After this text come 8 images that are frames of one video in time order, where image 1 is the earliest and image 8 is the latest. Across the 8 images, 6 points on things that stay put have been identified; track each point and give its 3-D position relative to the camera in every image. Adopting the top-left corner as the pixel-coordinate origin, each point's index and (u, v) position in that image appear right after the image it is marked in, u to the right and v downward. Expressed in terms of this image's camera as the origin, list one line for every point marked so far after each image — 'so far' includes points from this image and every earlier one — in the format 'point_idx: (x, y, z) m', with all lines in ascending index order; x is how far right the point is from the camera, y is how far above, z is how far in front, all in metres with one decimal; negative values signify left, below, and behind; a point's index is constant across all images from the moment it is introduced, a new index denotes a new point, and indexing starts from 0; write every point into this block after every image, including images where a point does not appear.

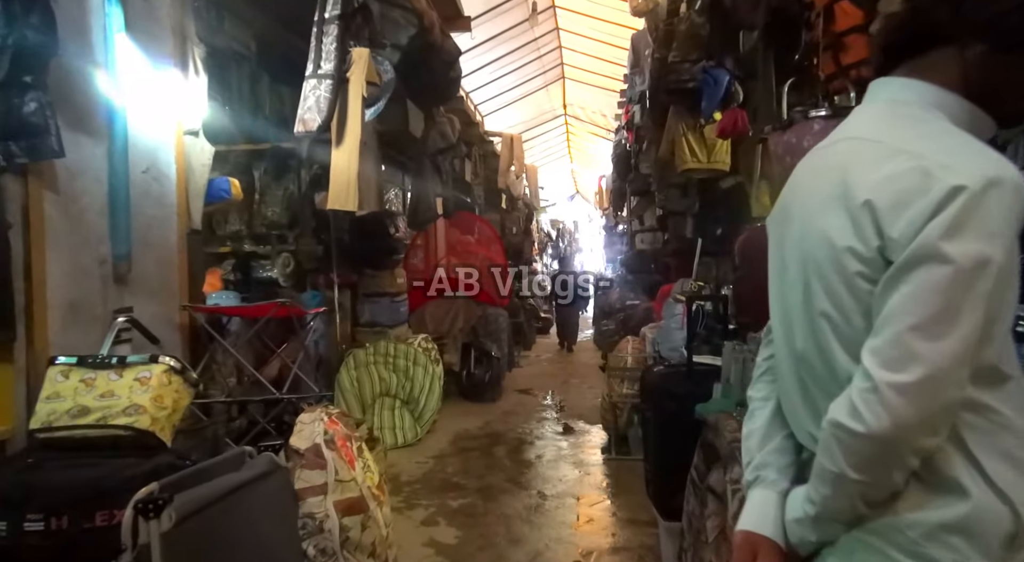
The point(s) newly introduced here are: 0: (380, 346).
0: (-0.9, -0.4, +3.6) m
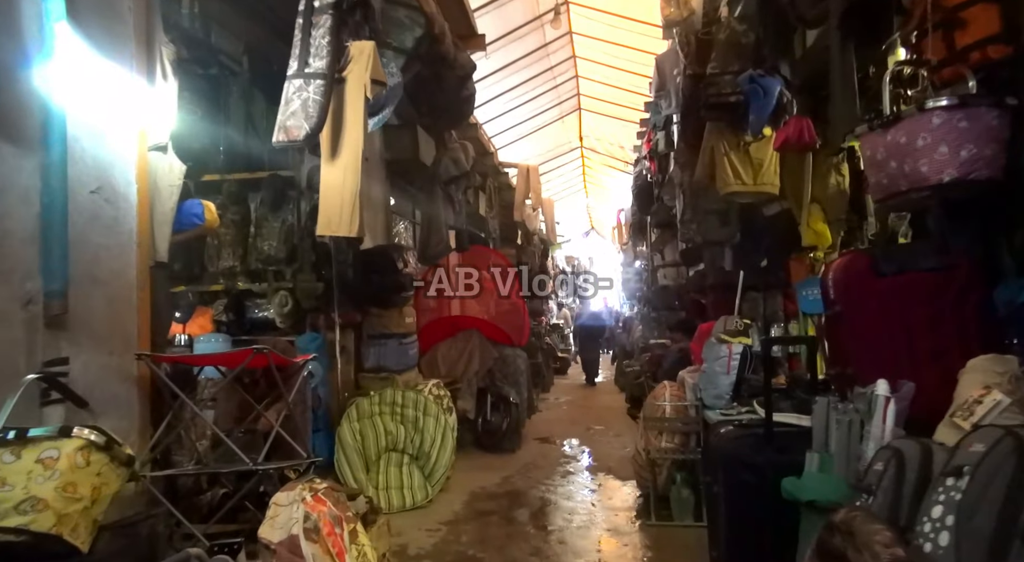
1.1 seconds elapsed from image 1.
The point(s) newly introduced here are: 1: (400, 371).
0: (-0.7, -0.7, +3.3) m
1: (-0.7, -0.6, +3.6) m
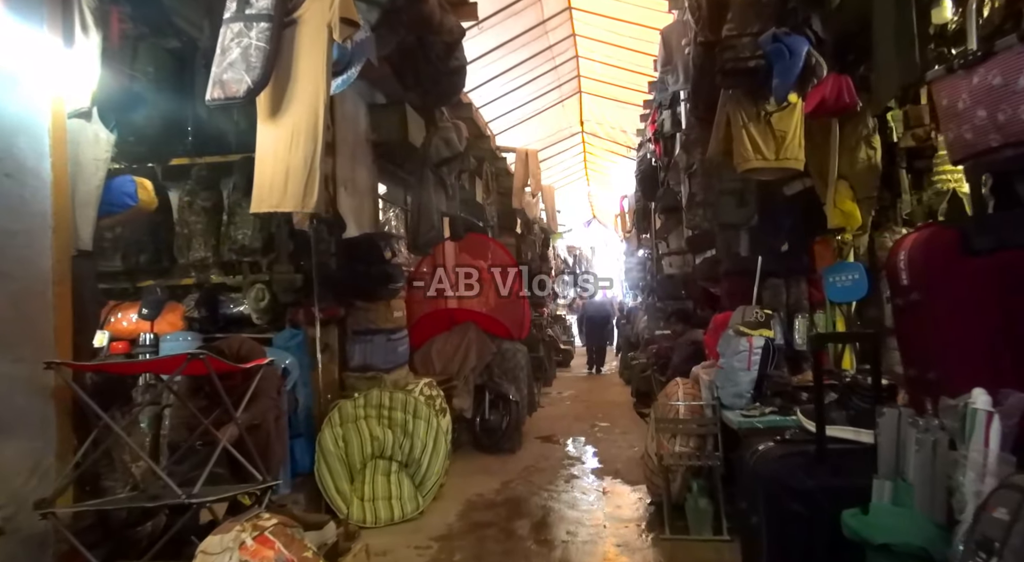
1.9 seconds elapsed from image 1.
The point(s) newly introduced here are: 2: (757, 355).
0: (-0.8, -0.6, +3.0) m
1: (-0.7, -0.5, +3.4) m
2: (+1.1, -0.3, +2.5) m
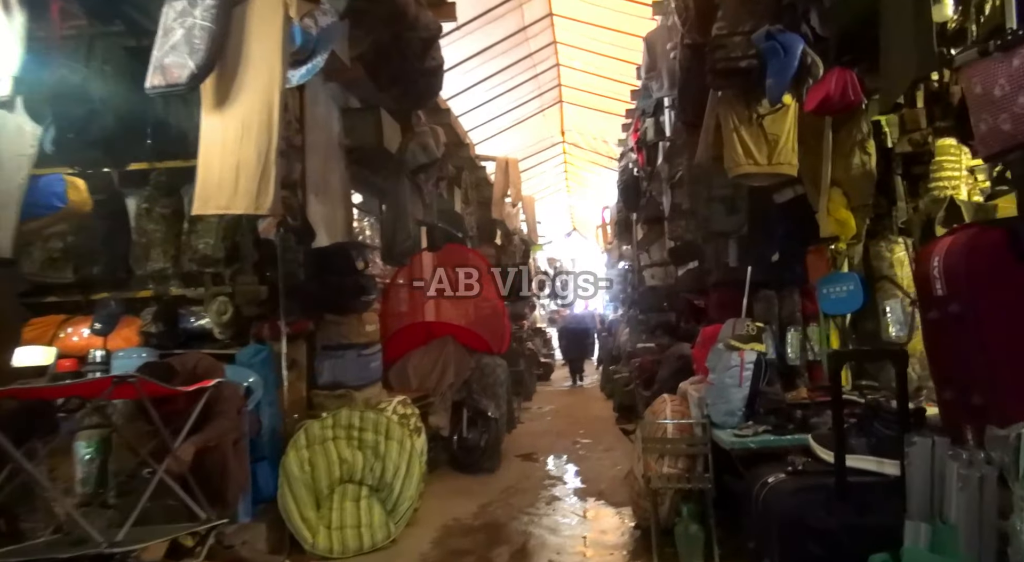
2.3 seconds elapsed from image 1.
0: (-0.9, -0.7, +2.8) m
1: (-0.9, -0.6, +3.2) m
2: (+1.0, -0.4, +2.4) m
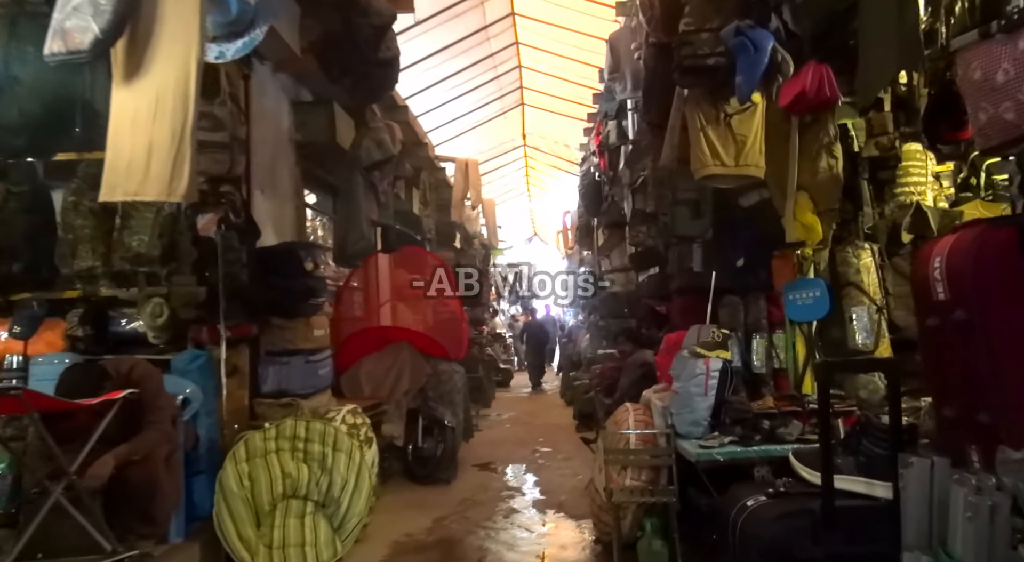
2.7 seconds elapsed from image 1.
0: (-1.1, -0.7, +2.6) m
1: (-1.1, -0.6, +3.0) m
2: (+0.9, -0.4, +2.3) m
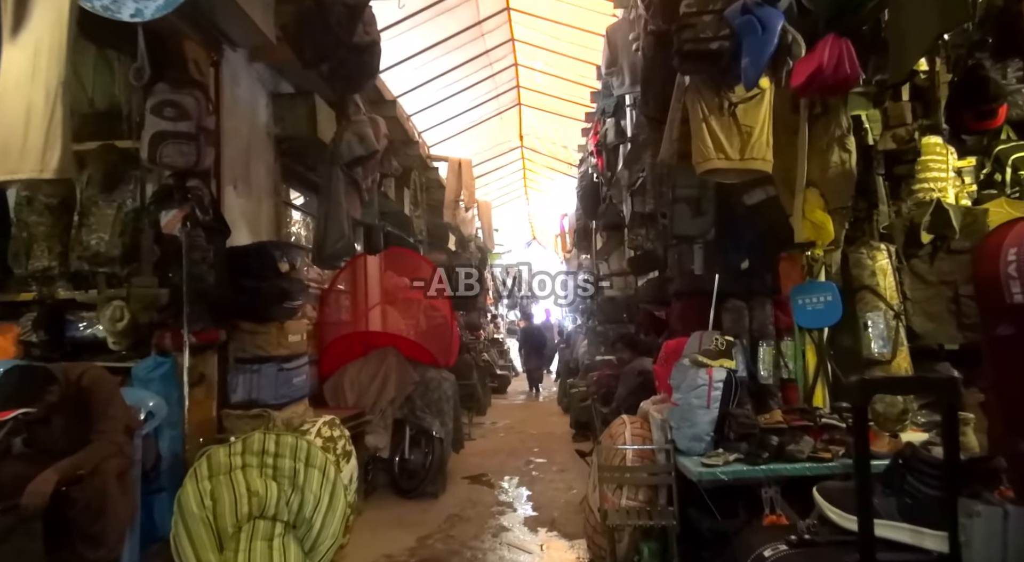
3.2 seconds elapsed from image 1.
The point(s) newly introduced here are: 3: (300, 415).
0: (-1.1, -0.7, +2.4) m
1: (-1.1, -0.6, +2.8) m
2: (+0.8, -0.4, +2.1) m
3: (-1.0, -0.7, +2.7) m
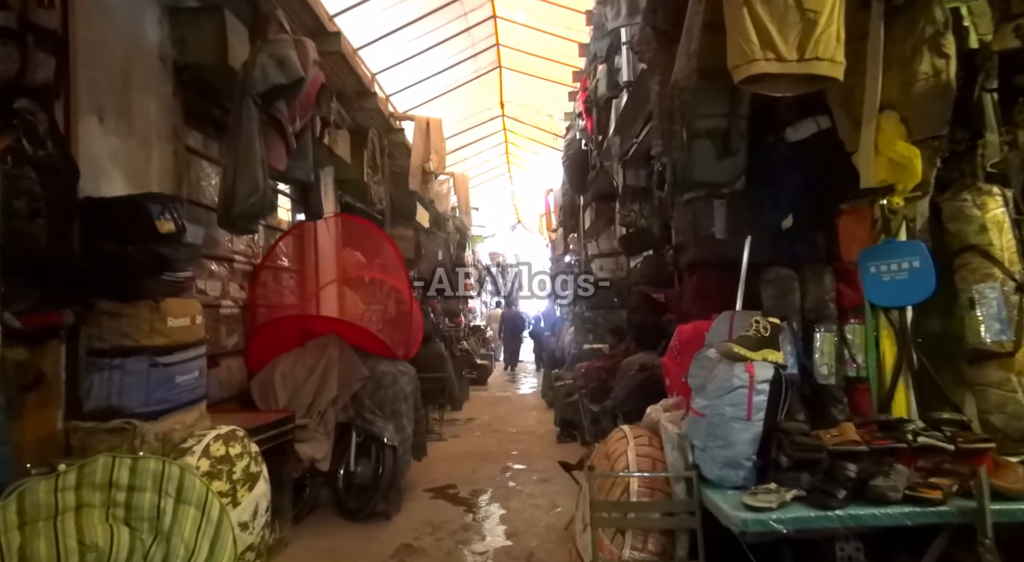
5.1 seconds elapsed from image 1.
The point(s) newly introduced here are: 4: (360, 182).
0: (-1.2, -0.6, +1.7) m
1: (-1.3, -0.5, +2.1) m
2: (+0.7, -0.3, +1.5) m
3: (-1.2, -0.5, +2.0) m
4: (-1.2, +0.8, +4.5) m
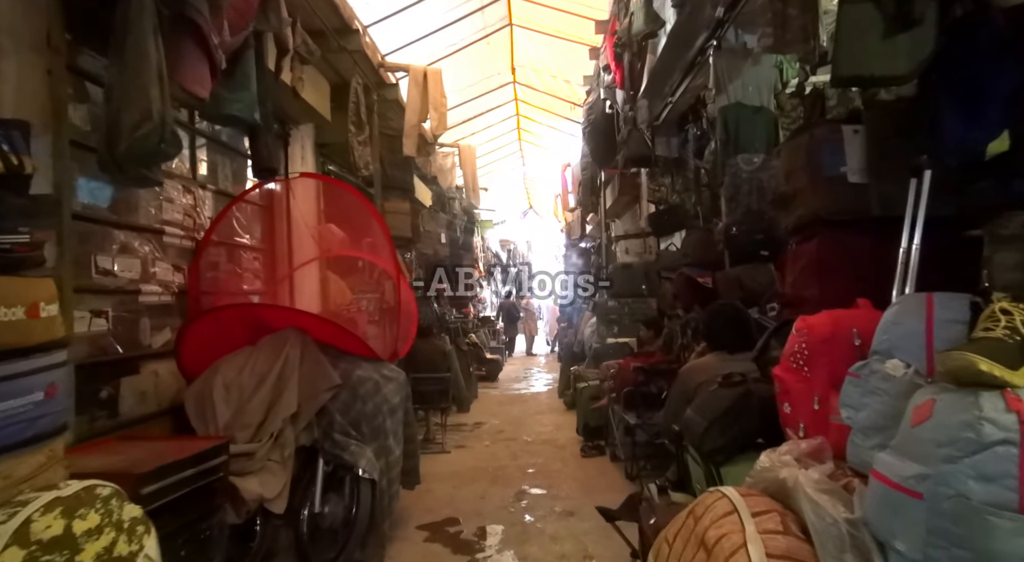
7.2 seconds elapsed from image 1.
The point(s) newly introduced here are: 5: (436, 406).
0: (-1.2, -0.5, +1.0) m
1: (-1.2, -0.4, +1.3) m
2: (+0.7, -0.2, +0.7) m
3: (-1.1, -0.4, +1.3) m
4: (-1.1, +0.9, +3.7) m
5: (-0.6, -0.9, +4.1) m
